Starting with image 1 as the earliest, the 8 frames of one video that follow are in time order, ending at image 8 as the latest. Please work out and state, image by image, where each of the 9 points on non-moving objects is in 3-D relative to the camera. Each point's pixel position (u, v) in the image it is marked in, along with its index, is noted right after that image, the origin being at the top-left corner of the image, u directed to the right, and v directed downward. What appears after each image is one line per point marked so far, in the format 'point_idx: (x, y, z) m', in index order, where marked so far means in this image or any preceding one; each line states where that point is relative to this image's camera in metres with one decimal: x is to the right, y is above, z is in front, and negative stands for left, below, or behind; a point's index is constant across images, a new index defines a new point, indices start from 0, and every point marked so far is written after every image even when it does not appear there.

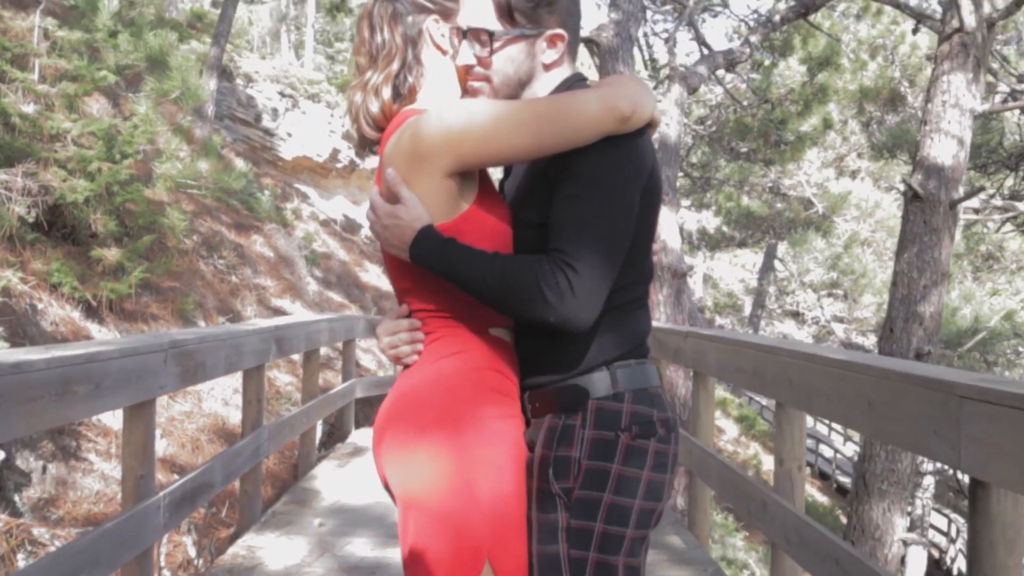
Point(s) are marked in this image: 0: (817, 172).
0: (+5.3, +2.0, +18.0) m
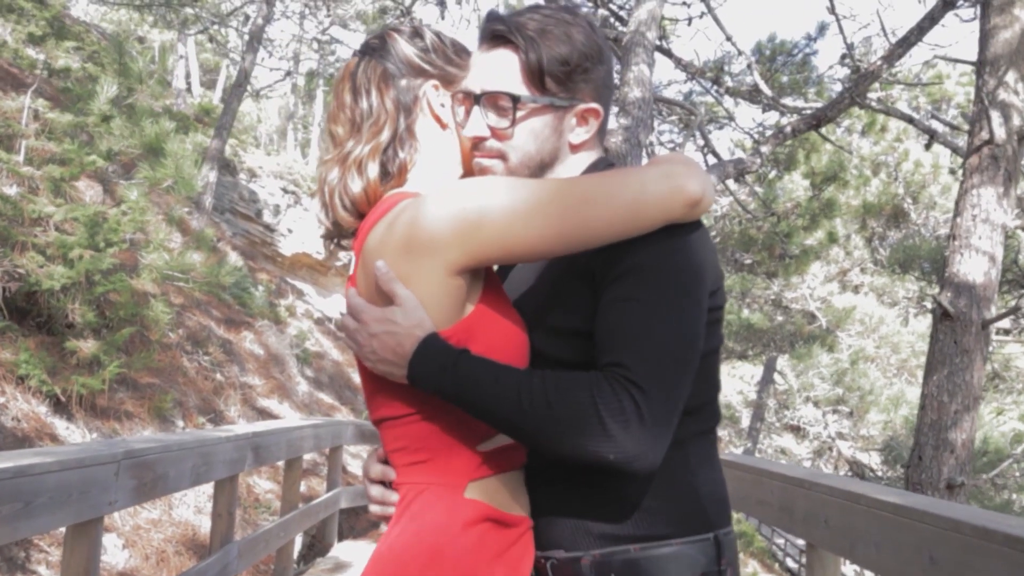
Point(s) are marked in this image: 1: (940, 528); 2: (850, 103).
0: (+5.3, 0.0, +17.8) m
1: (+0.9, -0.5, +2.2) m
2: (+3.3, +1.8, +10.2) m
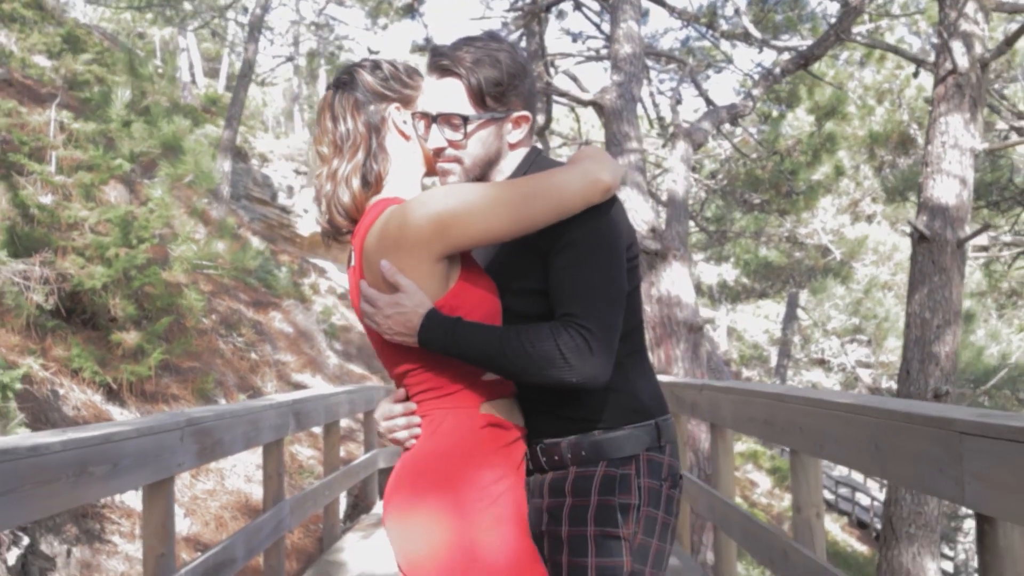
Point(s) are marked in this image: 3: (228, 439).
0: (+5.5, +1.2, +18.0) m
1: (+0.9, -0.3, +2.6) m
2: (+3.2, +2.5, +10.4) m
3: (-1.1, -0.6, +4.0) m
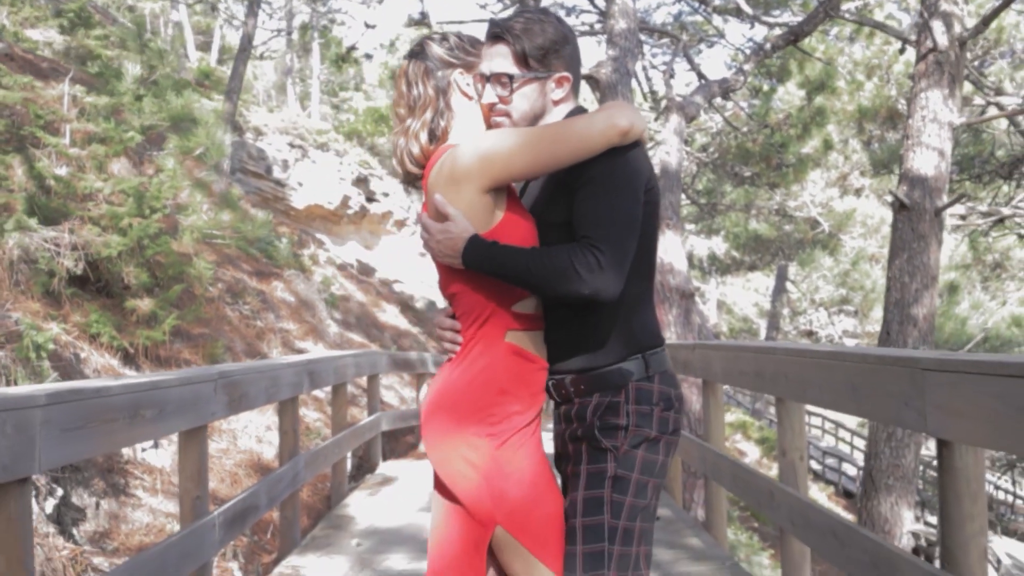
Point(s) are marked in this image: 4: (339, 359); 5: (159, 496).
0: (+5.4, +1.7, +18.3) m
1: (+0.9, -0.2, +2.8) m
2: (+3.2, +2.8, +10.7) m
3: (-1.1, -0.4, +4.2) m
4: (-1.0, -0.4, +6.3) m
5: (-1.9, -1.1, +5.6) m
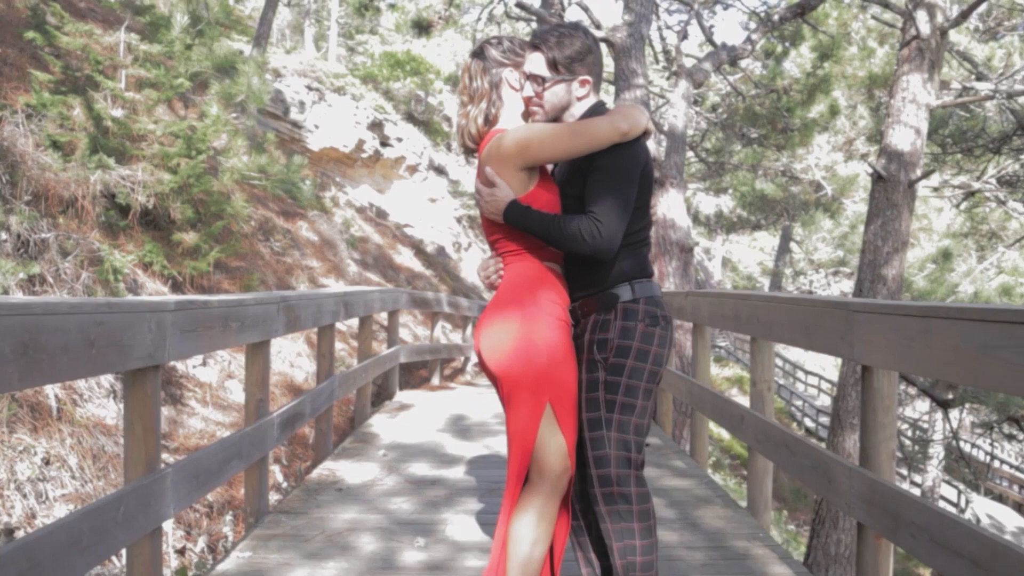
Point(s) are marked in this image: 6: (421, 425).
0: (+5.6, +2.4, +18.9) m
1: (+1.0, -0.1, +3.5) m
2: (+3.4, +3.2, +11.2) m
3: (-1.0, -0.1, +4.9) m
4: (-1.0, 0.0, +7.0) m
5: (-1.8, -0.7, +6.4) m
6: (-0.6, -1.0, +7.3) m
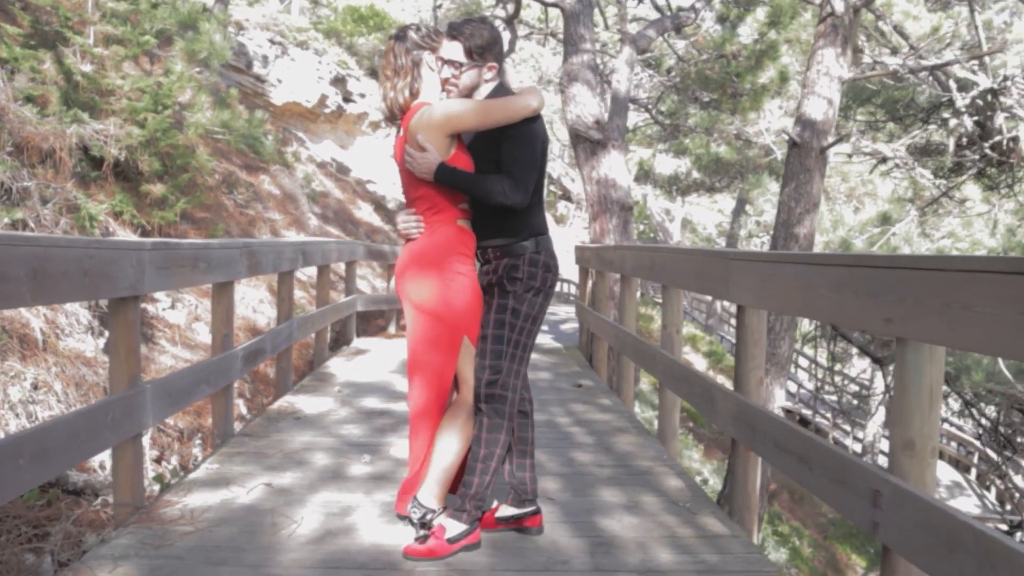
0: (+4.9, +3.1, +19.5) m
1: (+0.7, +0.1, +4.1) m
2: (+3.0, +3.7, +11.7) m
3: (-1.3, +0.1, +5.4) m
4: (-1.3, +0.3, +7.5) m
5: (-2.2, -0.4, +6.9) m
6: (-1.0, -0.6, +7.9) m
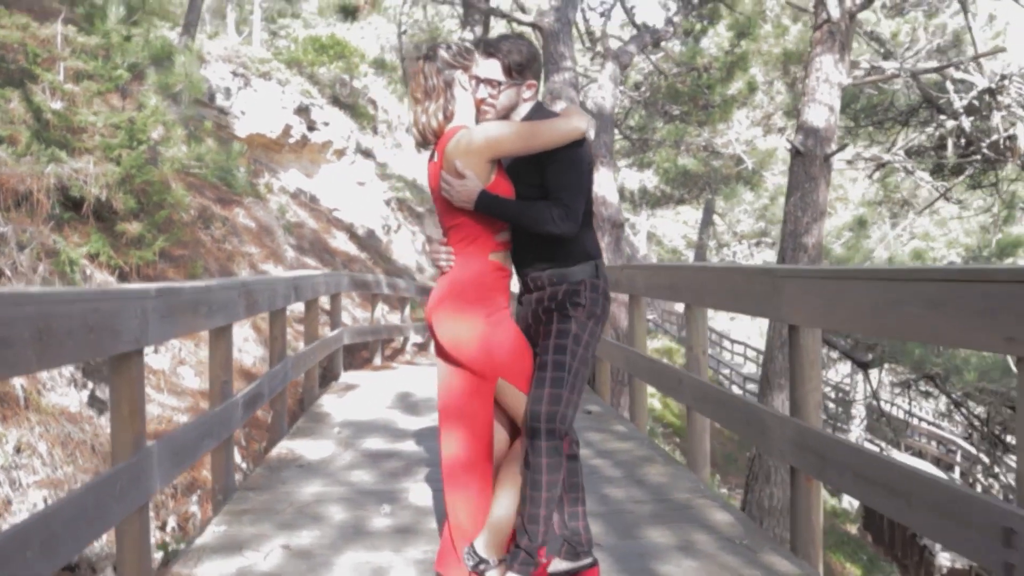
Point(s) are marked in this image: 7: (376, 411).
0: (+4.3, +2.9, +19.5) m
1: (+0.8, +0.1, +3.9) m
2: (+2.6, +3.5, +11.6) m
3: (-1.2, -0.1, +5.1) m
4: (-1.4, +0.1, +7.2) m
5: (-2.2, -0.6, +6.5) m
6: (-1.0, -0.8, +7.6) m
7: (-0.9, -0.8, +7.2) m
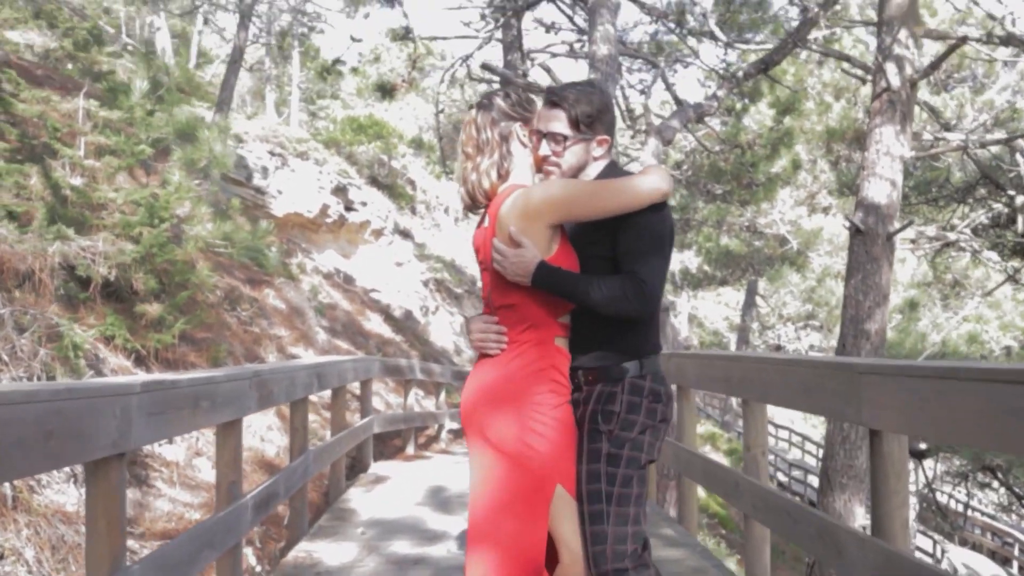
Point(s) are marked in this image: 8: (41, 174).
0: (+5.0, +1.4, +19.0) m
1: (+1.0, -0.3, +3.4) m
2: (+3.1, +2.6, +11.3) m
3: (-1.1, -0.5, +4.7) m
4: (-1.1, -0.5, +6.8) m
5: (-1.9, -1.2, +6.1) m
6: (-0.8, -1.4, +7.1) m
7: (-0.7, -1.4, +6.7) m
8: (-3.3, +0.8, +7.3) m
